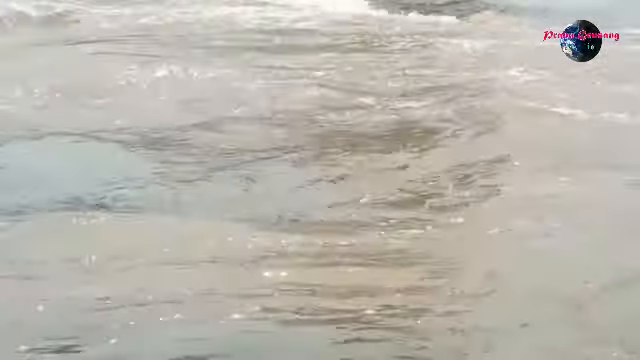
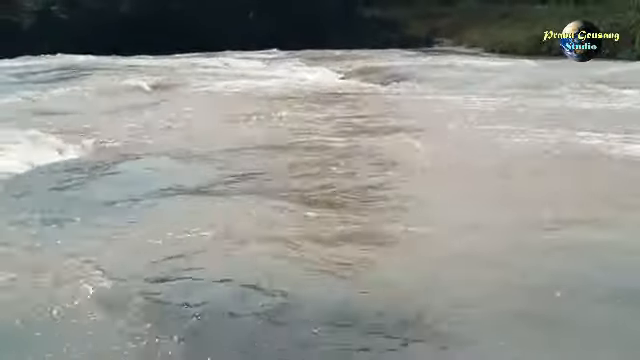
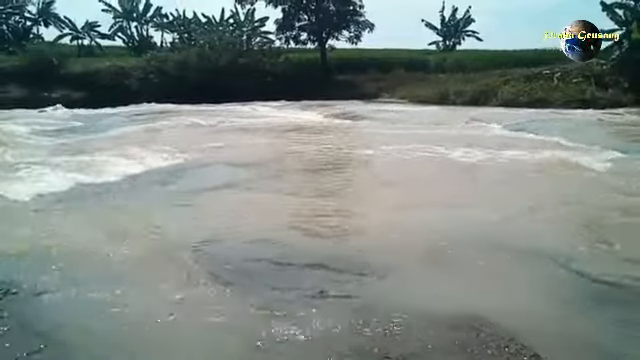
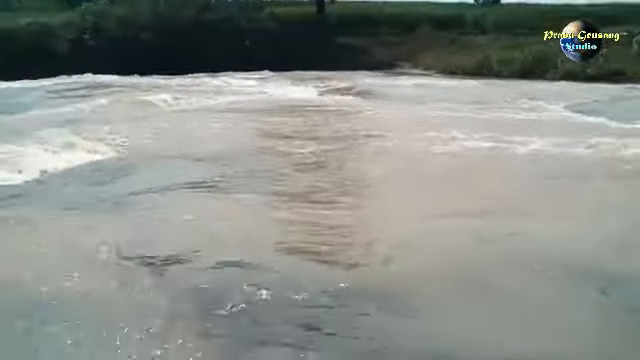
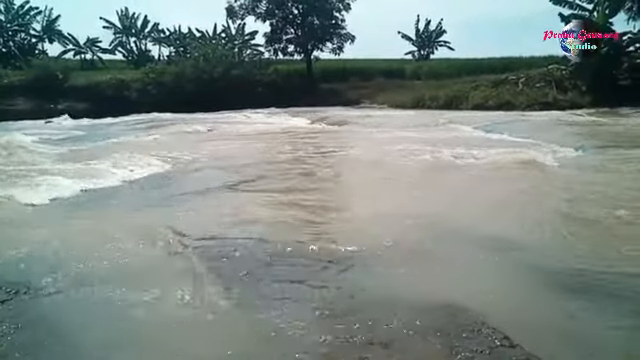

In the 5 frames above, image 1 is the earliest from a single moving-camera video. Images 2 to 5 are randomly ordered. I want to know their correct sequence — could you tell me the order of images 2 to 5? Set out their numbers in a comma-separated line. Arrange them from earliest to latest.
2, 4, 3, 5
